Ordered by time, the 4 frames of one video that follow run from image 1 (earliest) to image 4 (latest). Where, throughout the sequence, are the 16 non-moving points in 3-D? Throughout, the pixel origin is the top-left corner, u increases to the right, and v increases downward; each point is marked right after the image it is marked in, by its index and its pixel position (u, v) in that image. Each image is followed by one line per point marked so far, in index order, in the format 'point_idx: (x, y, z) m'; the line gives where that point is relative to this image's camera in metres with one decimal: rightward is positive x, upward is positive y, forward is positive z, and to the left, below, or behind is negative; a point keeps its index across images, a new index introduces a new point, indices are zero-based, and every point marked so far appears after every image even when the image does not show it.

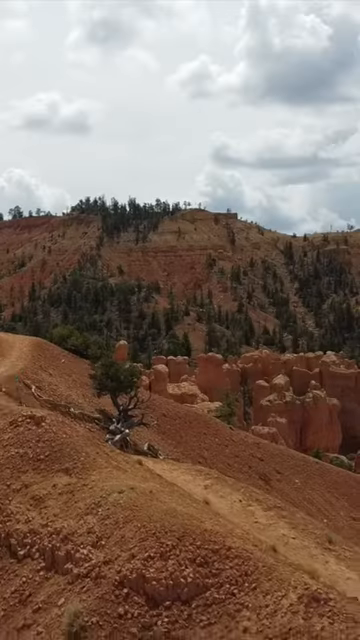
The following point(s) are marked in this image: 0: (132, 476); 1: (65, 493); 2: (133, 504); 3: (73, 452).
0: (-0.7, -2.4, +10.1) m
1: (-1.7, -2.6, +9.8) m
2: (-0.6, -2.5, +9.0) m
3: (-1.7, -2.1, +10.6) m
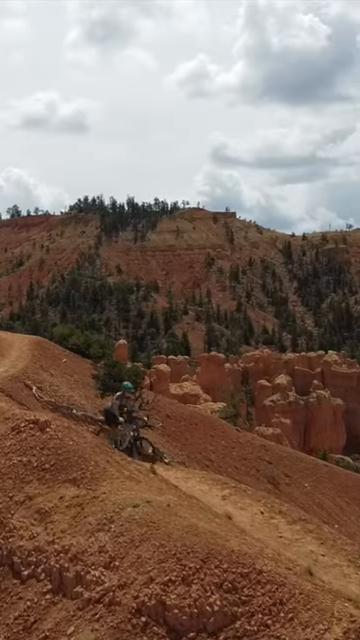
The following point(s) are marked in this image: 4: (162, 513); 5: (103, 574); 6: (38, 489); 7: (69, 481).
0: (-0.5, -2.3, +9.2) m
1: (-1.4, -2.5, +8.9) m
2: (-0.4, -2.5, +8.1) m
3: (-1.4, -2.1, +9.7) m
4: (-0.2, -2.4, +8.3) m
5: (-0.9, -3.0, +7.7) m
6: (-2.0, -2.4, +9.4) m
7: (-1.6, -2.3, +9.4) m
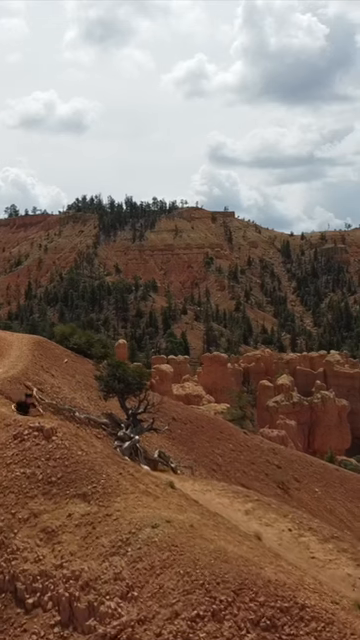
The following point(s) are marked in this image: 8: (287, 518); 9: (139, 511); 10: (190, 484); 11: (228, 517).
0: (-0.2, -2.3, +8.3) m
1: (-1.2, -2.5, +8.0) m
2: (-0.1, -2.4, +7.2) m
3: (-1.2, -2.0, +8.7) m
4: (+0.1, -2.4, +7.3) m
5: (-0.6, -2.9, +6.8) m
6: (-1.7, -2.4, +8.5) m
7: (-1.3, -2.2, +8.5) m
8: (+1.6, -2.9, +9.9) m
9: (-0.5, -2.3, +7.9) m
10: (+0.2, -2.6, +10.7) m
11: (+0.7, -2.7, +9.2) m
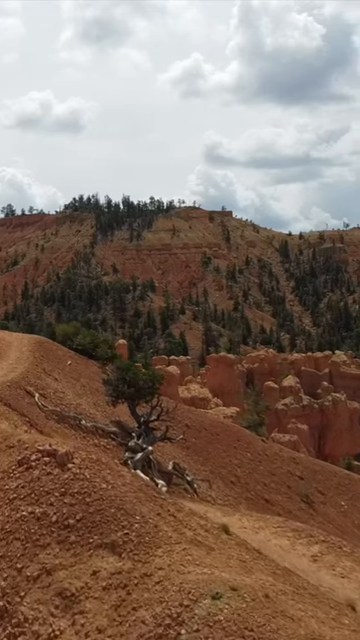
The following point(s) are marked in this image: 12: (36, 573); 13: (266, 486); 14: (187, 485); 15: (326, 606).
0: (+0.4, -2.2, +6.2) m
1: (-0.6, -2.4, +5.9) m
2: (+0.5, -2.4, +5.1) m
3: (-0.6, -2.0, +6.7) m
4: (+0.6, -2.3, +5.3) m
5: (0.0, -2.9, +4.7) m
6: (-1.2, -2.3, +6.4) m
7: (-0.7, -2.2, +6.4) m
8: (+2.1, -2.9, +7.8) m
9: (+0.1, -2.2, +5.9) m
10: (+0.7, -2.6, +8.6) m
11: (+1.2, -2.7, +7.2) m
12: (-1.4, -2.4, +6.3) m
13: (+2.7, -5.0, +19.8) m
14: (+0.3, -3.6, +14.1) m
15: (+1.3, -2.4, +5.8) m
